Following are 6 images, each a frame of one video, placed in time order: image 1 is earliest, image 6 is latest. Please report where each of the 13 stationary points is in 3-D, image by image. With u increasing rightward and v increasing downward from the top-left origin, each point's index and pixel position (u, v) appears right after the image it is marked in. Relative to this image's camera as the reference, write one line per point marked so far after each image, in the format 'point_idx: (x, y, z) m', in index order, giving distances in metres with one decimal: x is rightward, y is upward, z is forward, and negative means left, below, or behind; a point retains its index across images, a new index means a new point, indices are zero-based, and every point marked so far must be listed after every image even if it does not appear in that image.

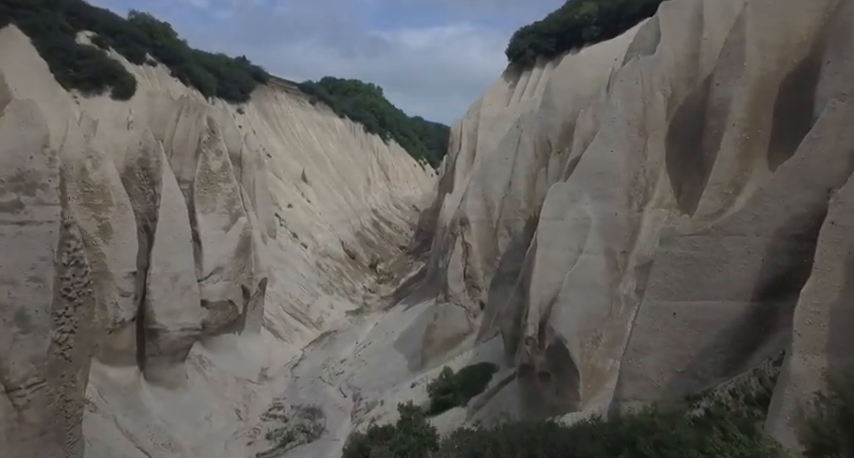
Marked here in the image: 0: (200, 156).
0: (-4.3, +1.4, +11.2) m
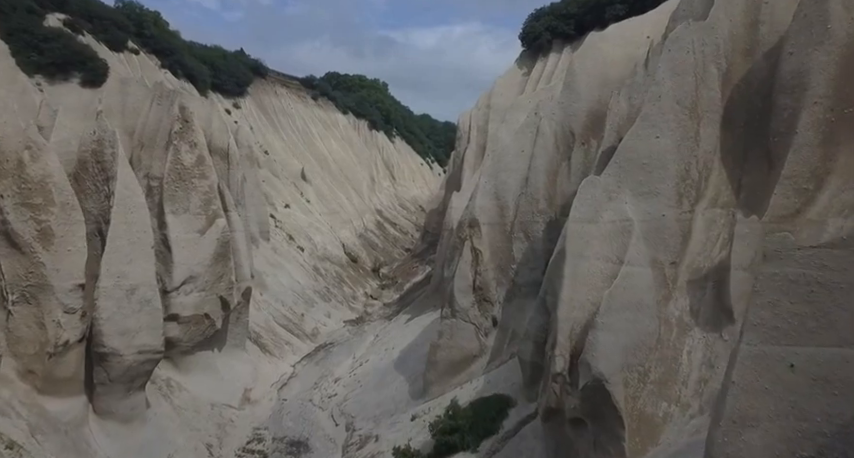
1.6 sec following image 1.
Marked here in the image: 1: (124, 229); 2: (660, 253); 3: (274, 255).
0: (-4.2, +1.4, +9.8) m
1: (-4.0, 0.0, +7.8) m
2: (+2.3, -0.2, +5.9) m
3: (-4.4, -0.8, +17.1) m
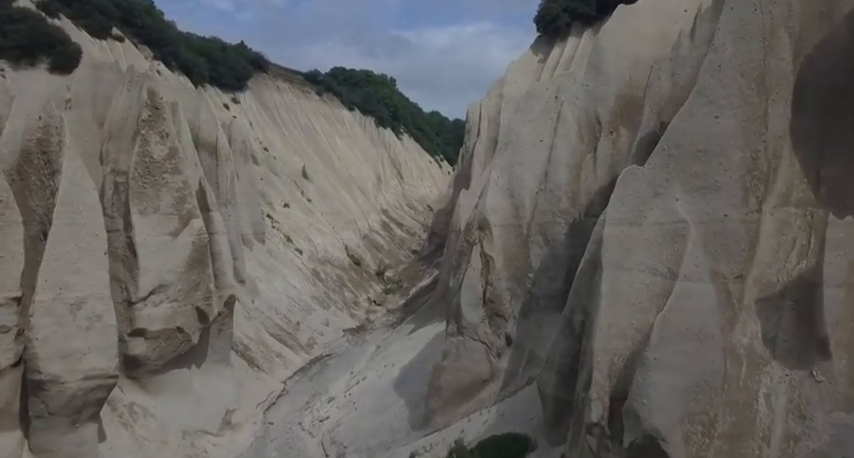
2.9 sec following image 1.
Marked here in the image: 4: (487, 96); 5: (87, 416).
0: (-4.2, +1.3, +8.6) m
1: (-3.9, 0.0, +6.6) m
2: (+2.3, -0.3, +4.6) m
3: (-4.2, -0.8, +15.9) m
4: (+1.4, +3.1, +14.0) m
5: (-3.8, -2.1, +6.6) m
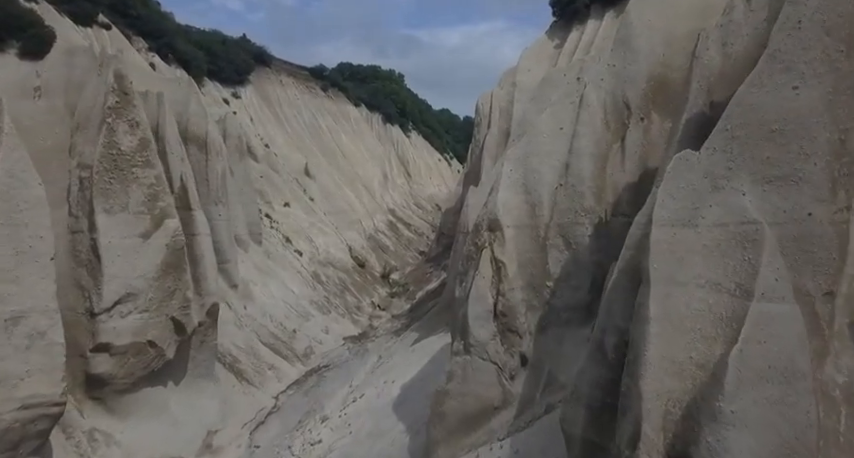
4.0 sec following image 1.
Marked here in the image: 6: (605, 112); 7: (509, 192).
0: (-4.1, +1.3, +7.6) m
1: (-3.9, 0.0, +5.6) m
2: (+2.2, -0.3, +3.5) m
3: (-4.1, -0.8, +14.9) m
4: (+1.6, +3.1, +13.0) m
5: (-3.8, -2.1, +5.6) m
6: (+2.1, +1.4, +7.1) m
7: (+1.0, +0.5, +7.5) m
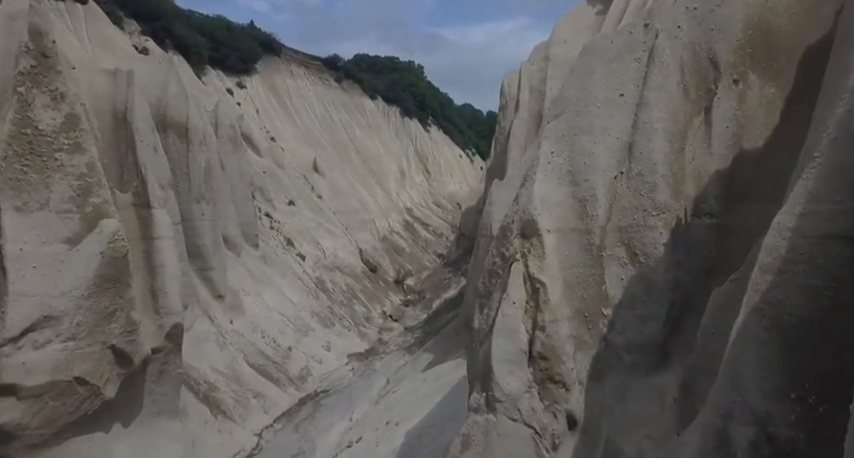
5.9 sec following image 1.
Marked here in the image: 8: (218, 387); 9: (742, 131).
0: (-4.0, +1.3, +5.9) m
1: (-3.9, -0.1, +3.8) m
2: (+2.2, -0.3, +1.5) m
3: (-3.7, -0.8, +13.2) m
4: (+1.9, +3.1, +11.0) m
5: (-3.8, -2.1, +3.9) m
6: (+2.2, +1.4, +5.1) m
7: (+1.1, +0.4, +5.5) m
8: (-3.2, -2.4, +9.2) m
9: (+2.5, +0.8, +4.7) m
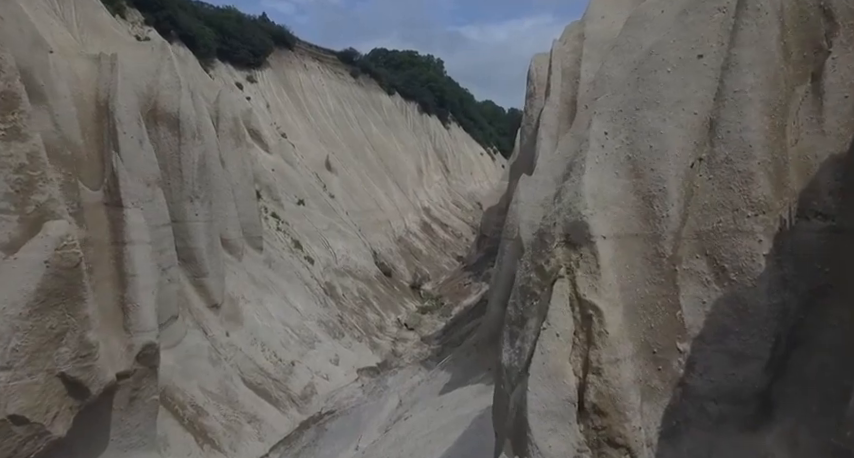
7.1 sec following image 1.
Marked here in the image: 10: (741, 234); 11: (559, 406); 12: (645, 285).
0: (-3.9, +1.3, +4.8) m
1: (-3.9, -0.1, +2.7) m
2: (+2.2, -0.4, +0.2) m
3: (-3.3, -0.8, +12.1) m
4: (+2.2, +3.1, +9.7) m
5: (-3.7, -2.2, +2.8) m
6: (+2.3, +1.3, +3.8) m
7: (+1.2, +0.4, +4.3) m
8: (-3.0, -2.4, +8.1) m
9: (+2.6, +0.7, +3.4) m
10: (+1.9, 0.0, +3.5) m
11: (+0.8, -1.0, +3.6) m
12: (+1.4, -0.3, +3.9) m
